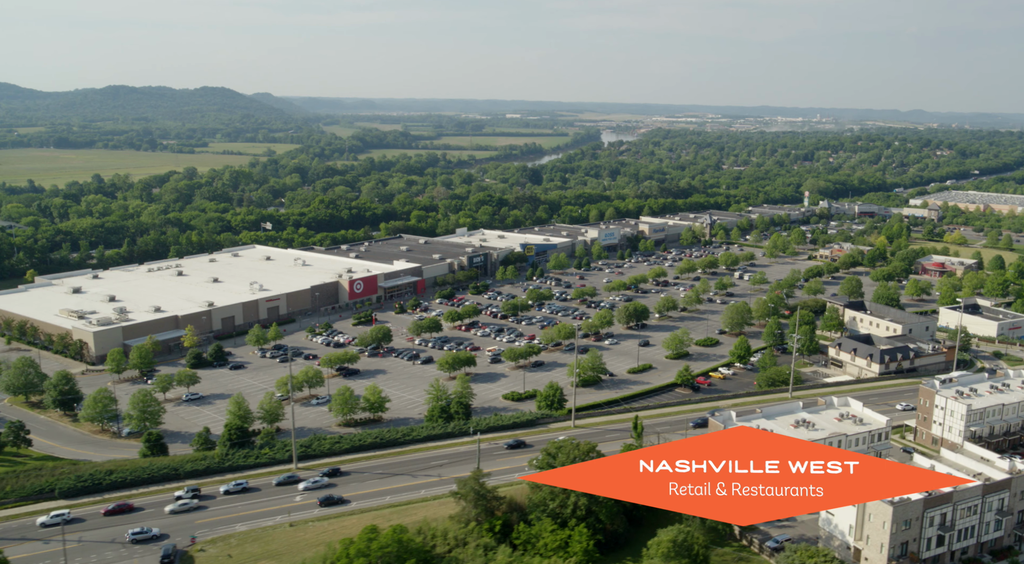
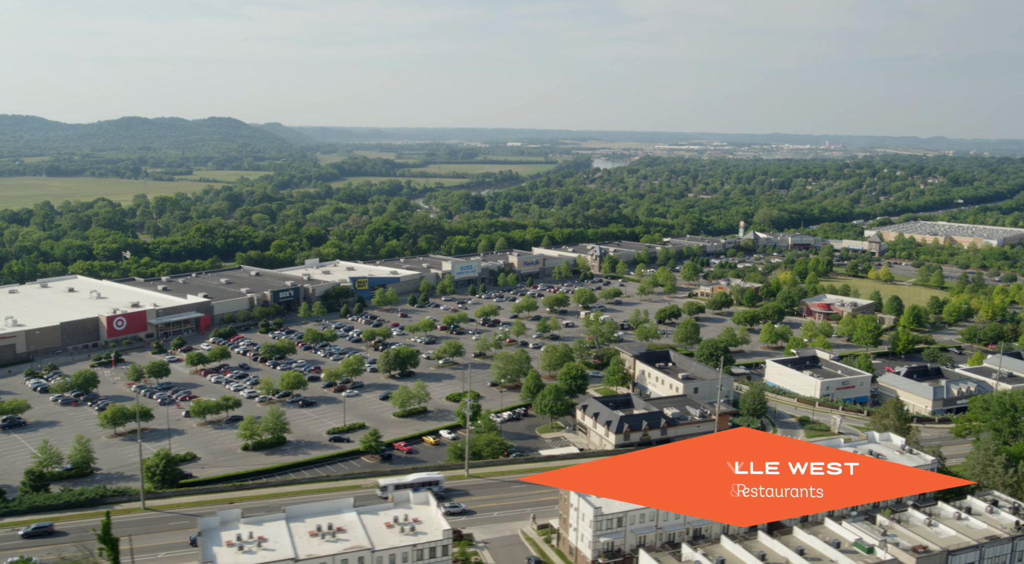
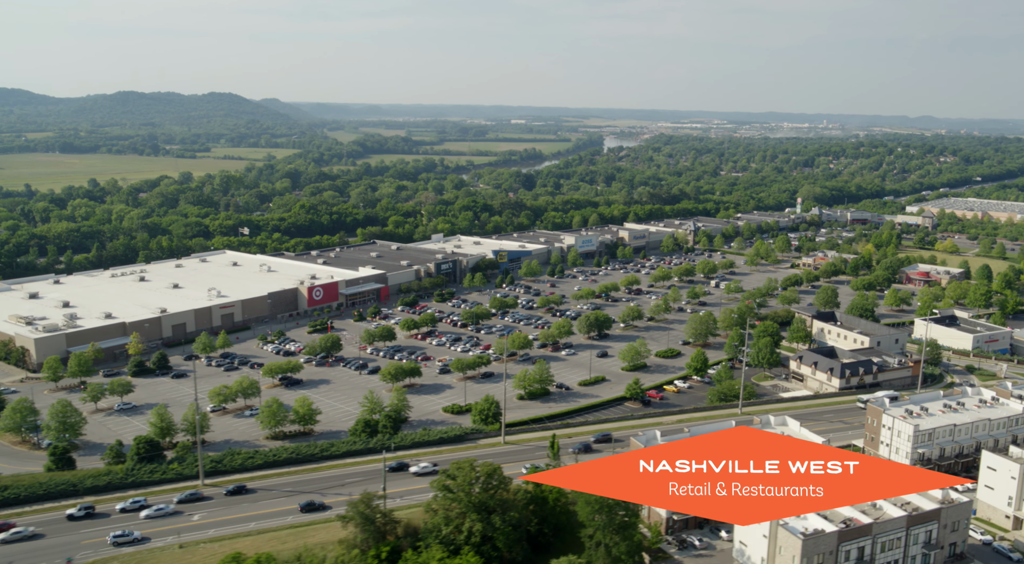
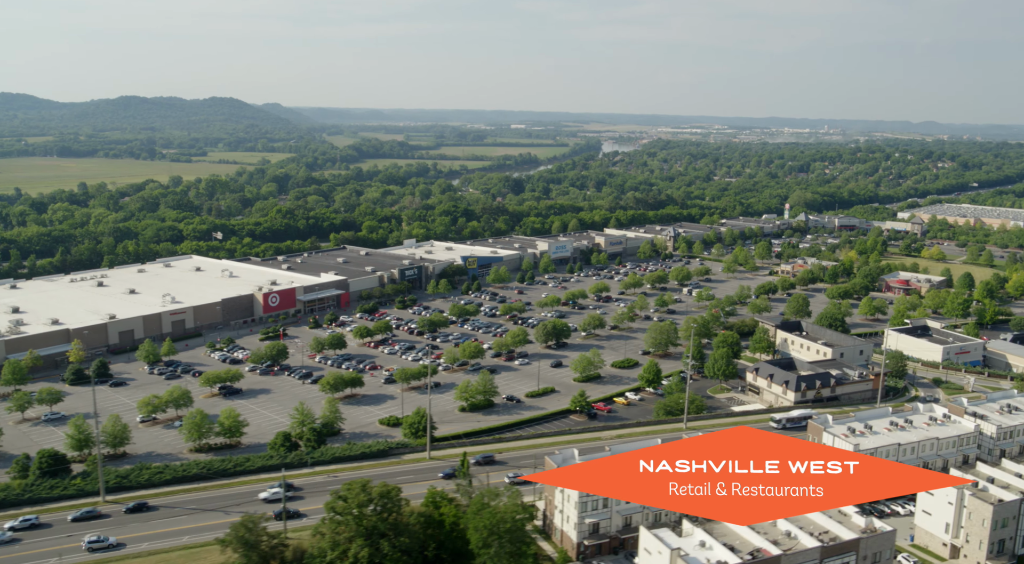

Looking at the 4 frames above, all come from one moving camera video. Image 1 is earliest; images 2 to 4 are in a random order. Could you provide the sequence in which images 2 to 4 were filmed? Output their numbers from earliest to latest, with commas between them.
3, 4, 2
